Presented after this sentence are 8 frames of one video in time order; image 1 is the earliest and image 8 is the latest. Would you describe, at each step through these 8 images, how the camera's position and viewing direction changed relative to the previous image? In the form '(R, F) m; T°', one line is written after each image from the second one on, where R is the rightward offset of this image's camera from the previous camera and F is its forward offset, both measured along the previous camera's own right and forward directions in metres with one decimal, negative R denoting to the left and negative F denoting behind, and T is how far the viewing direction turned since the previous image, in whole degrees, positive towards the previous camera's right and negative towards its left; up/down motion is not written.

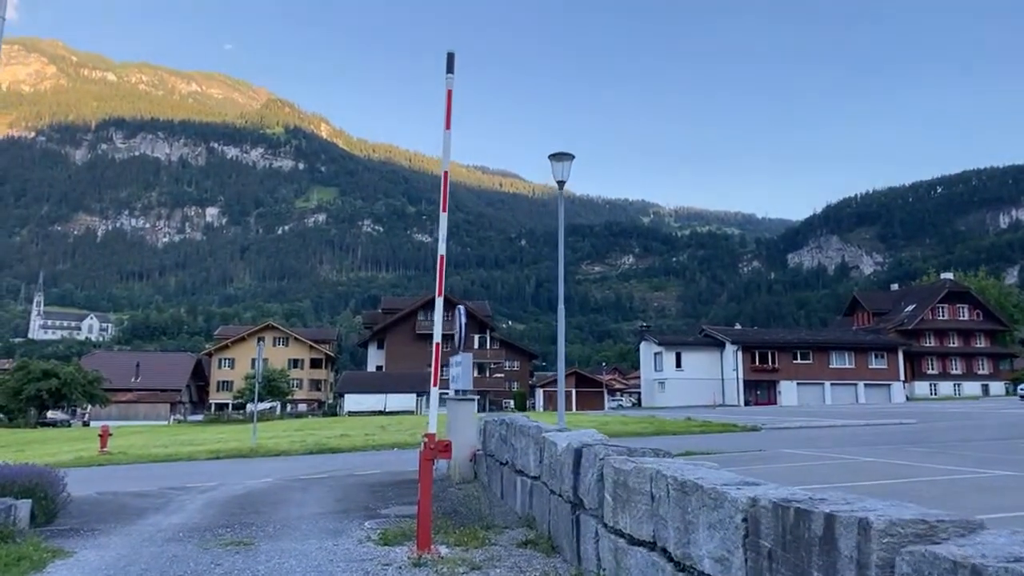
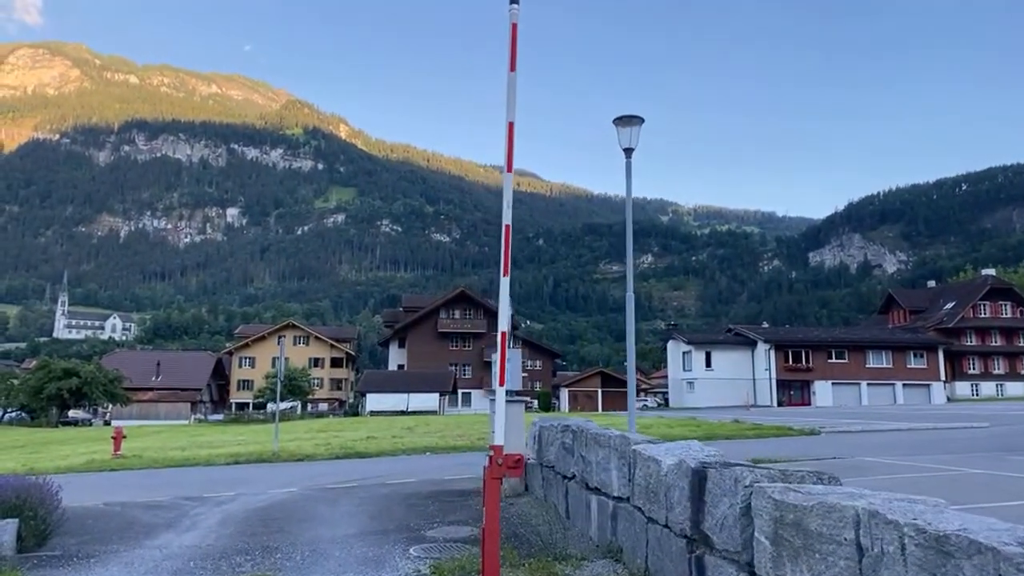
(-0.5, +1.3) m; -1°
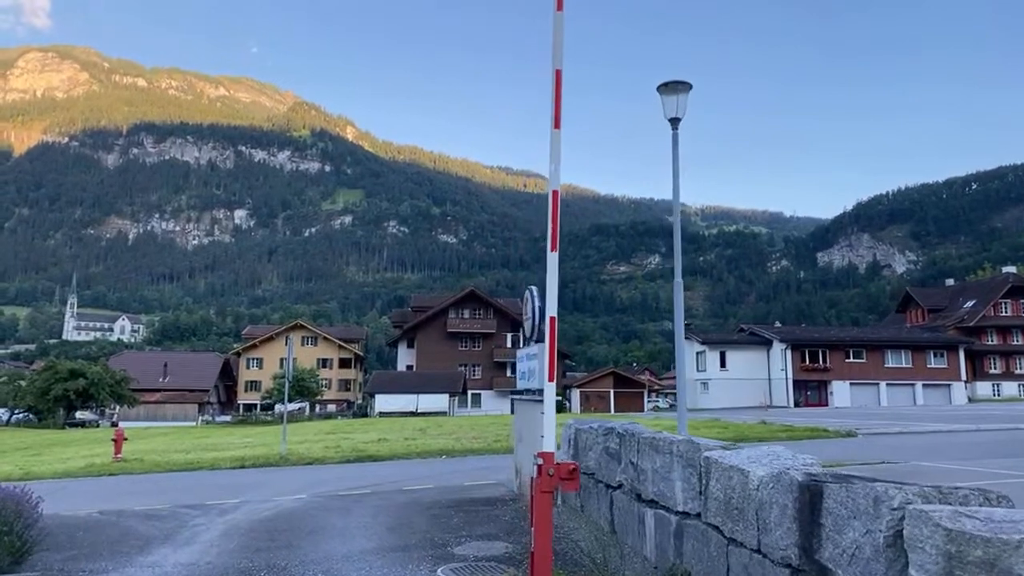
(-0.3, +0.9) m; -1°
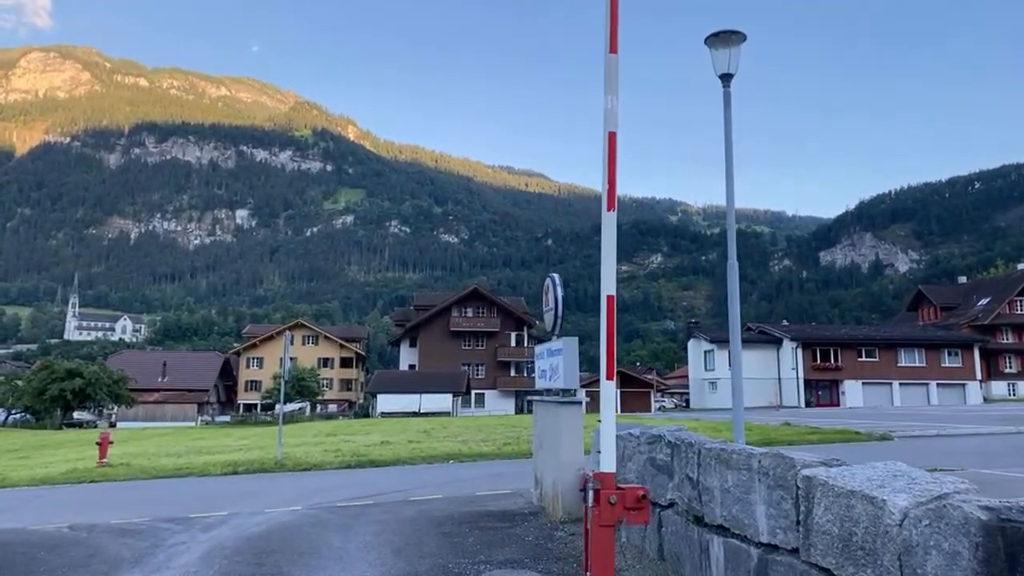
(-0.2, +1.1) m; 0°
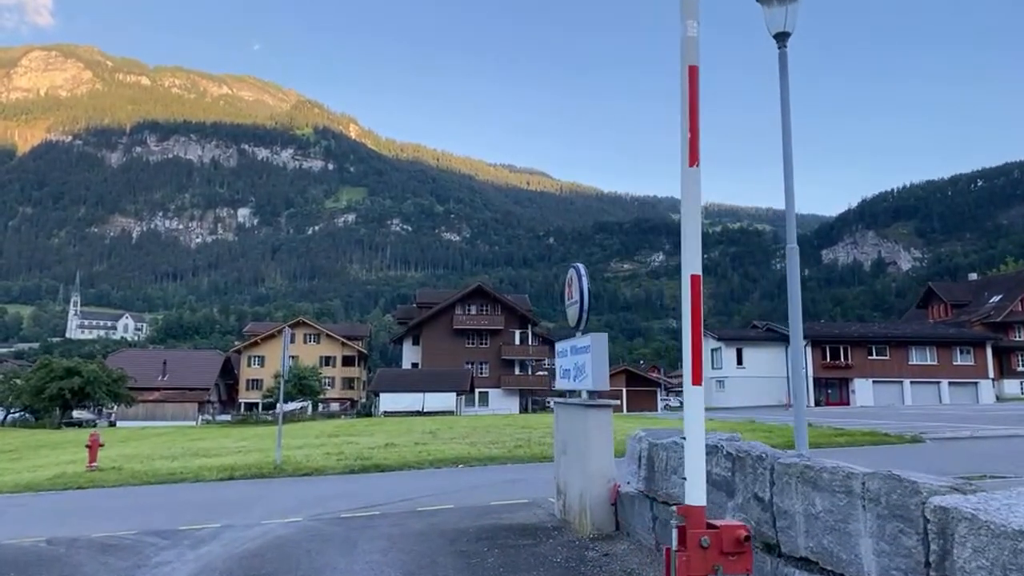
(-0.2, +0.8) m; 0°
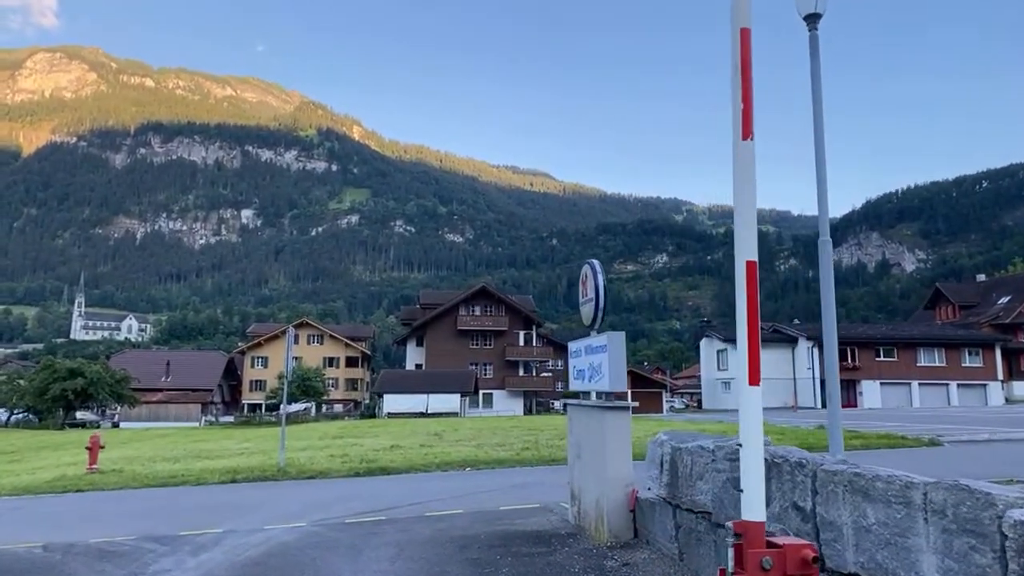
(-0.1, +0.3) m; 0°
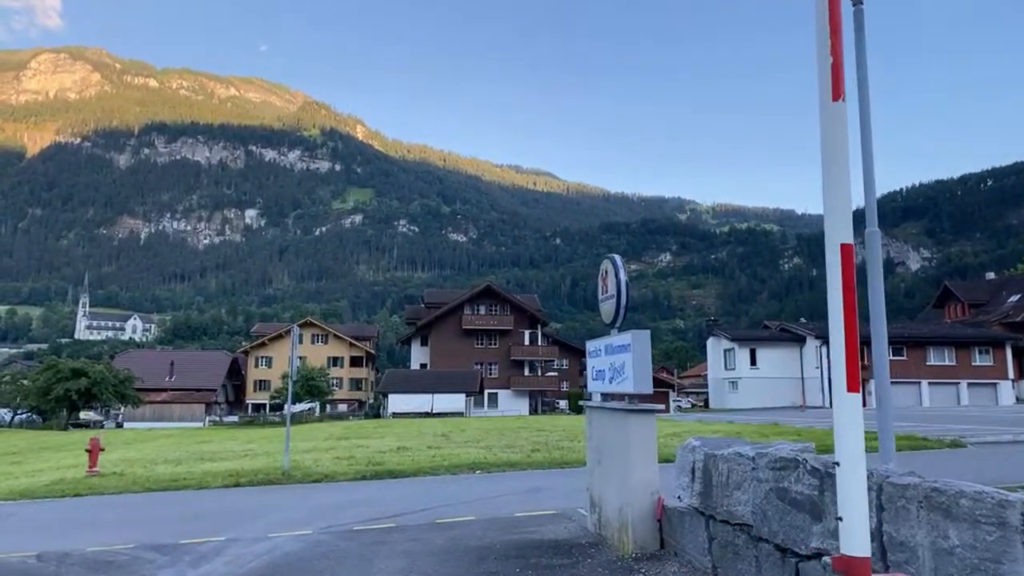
(-0.1, +0.4) m; 0°
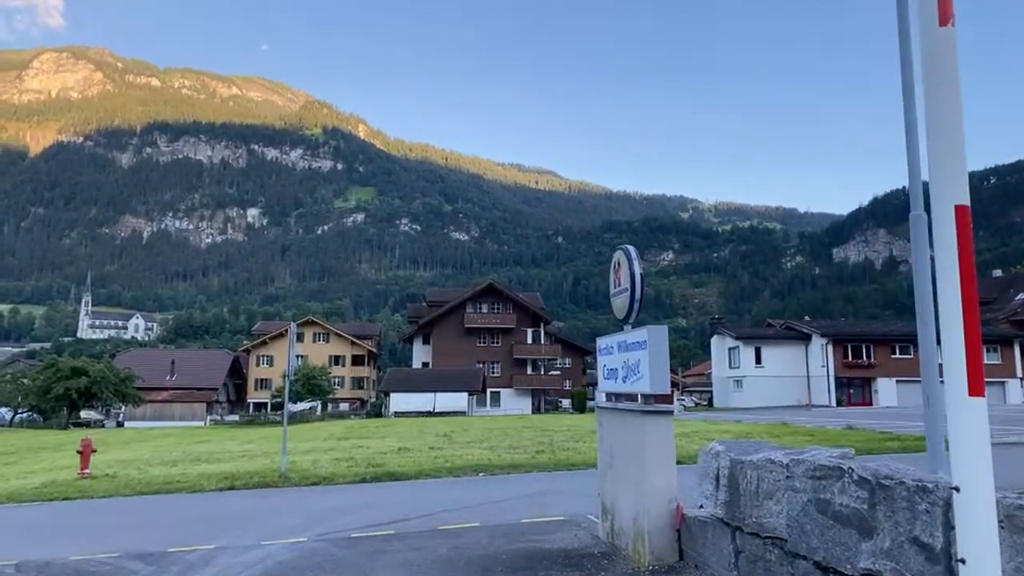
(0.0, +0.5) m; 0°
